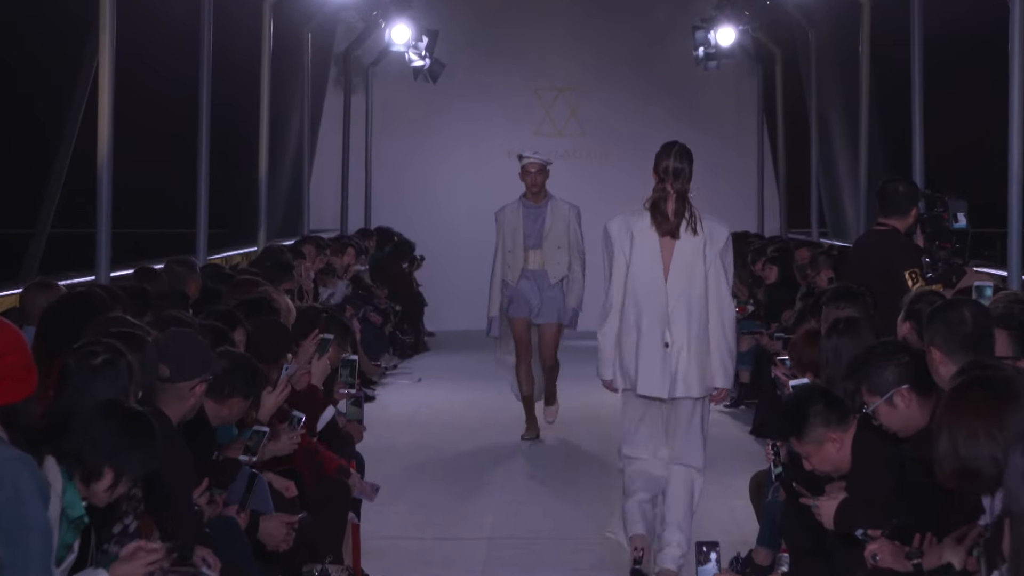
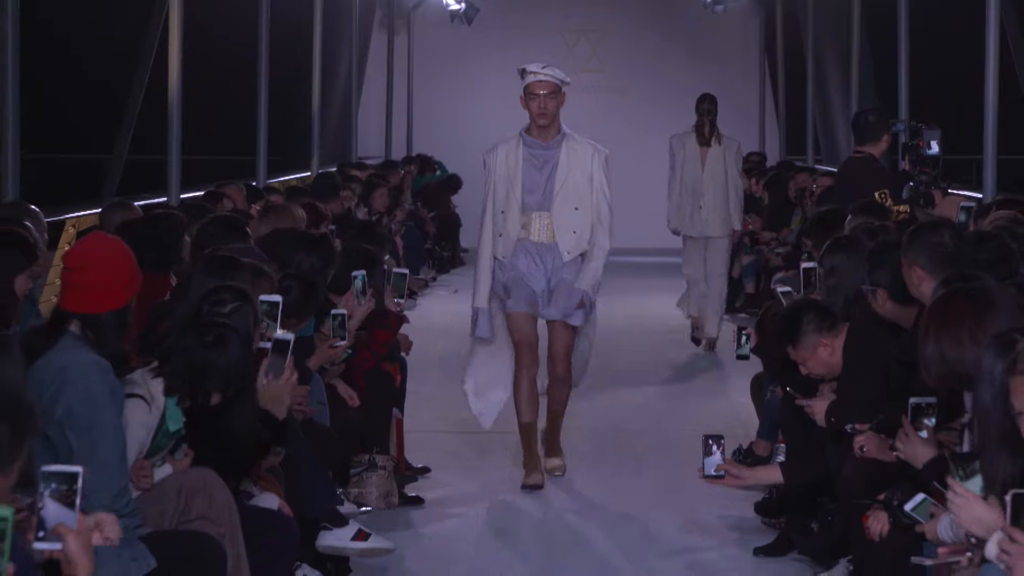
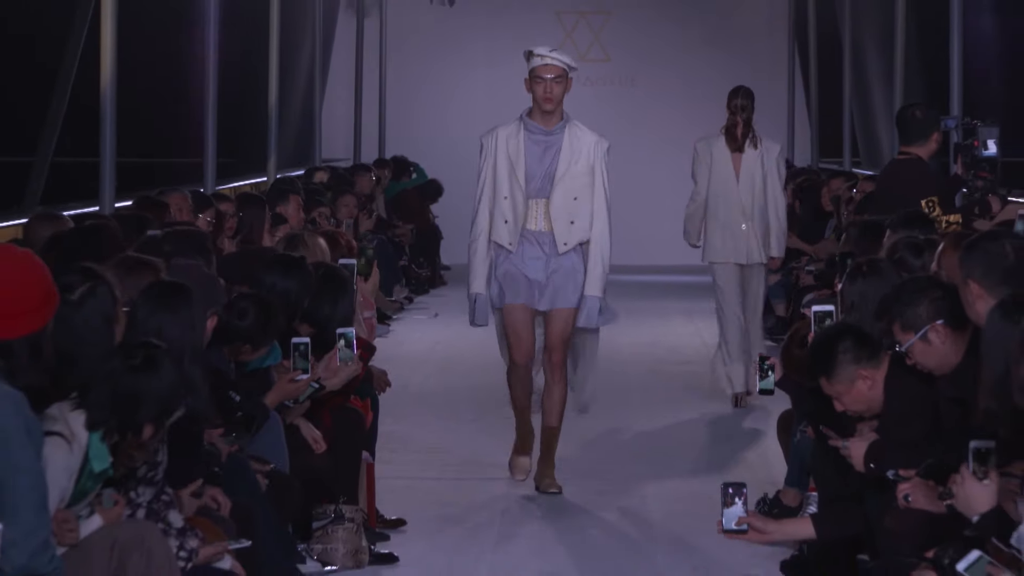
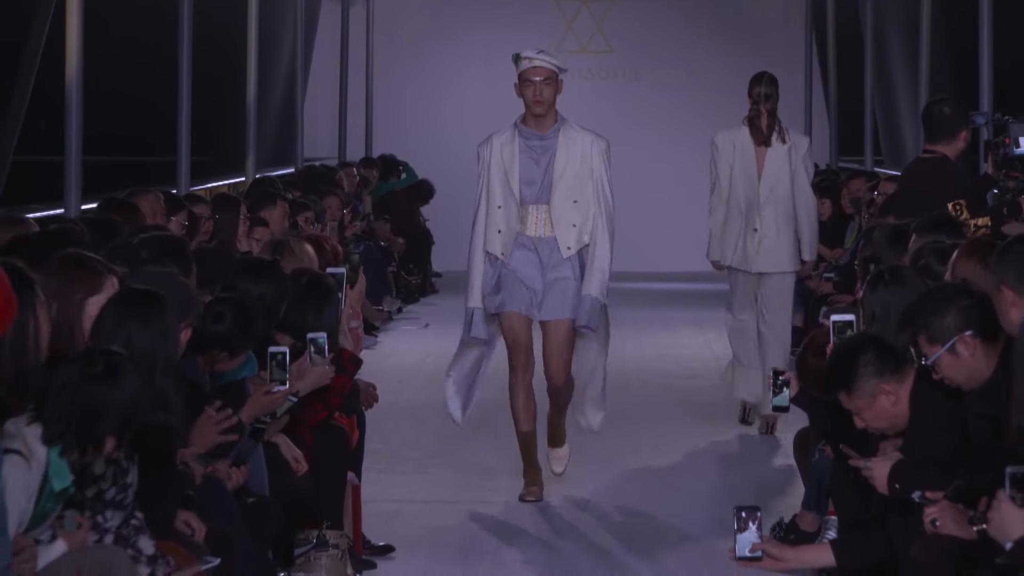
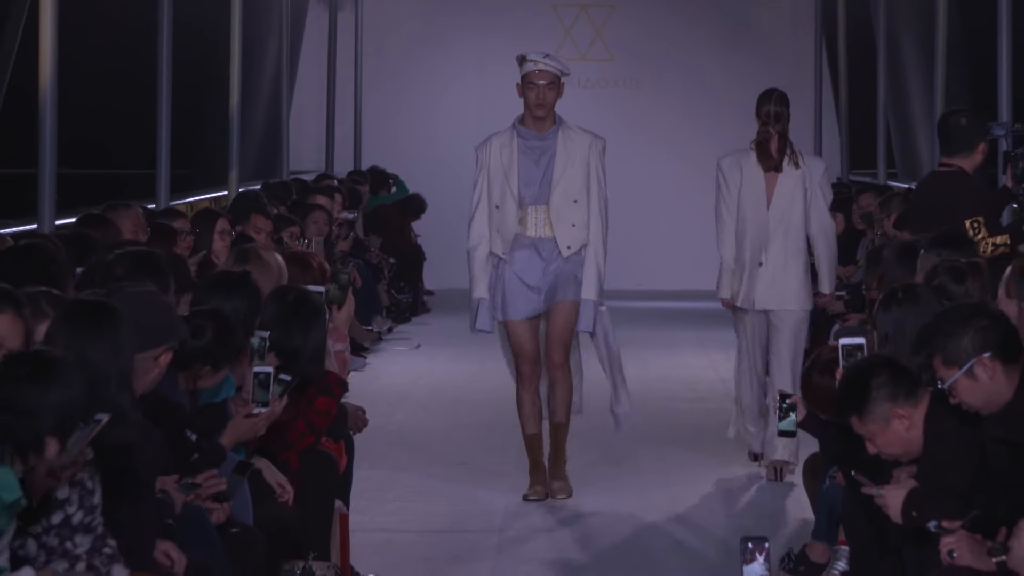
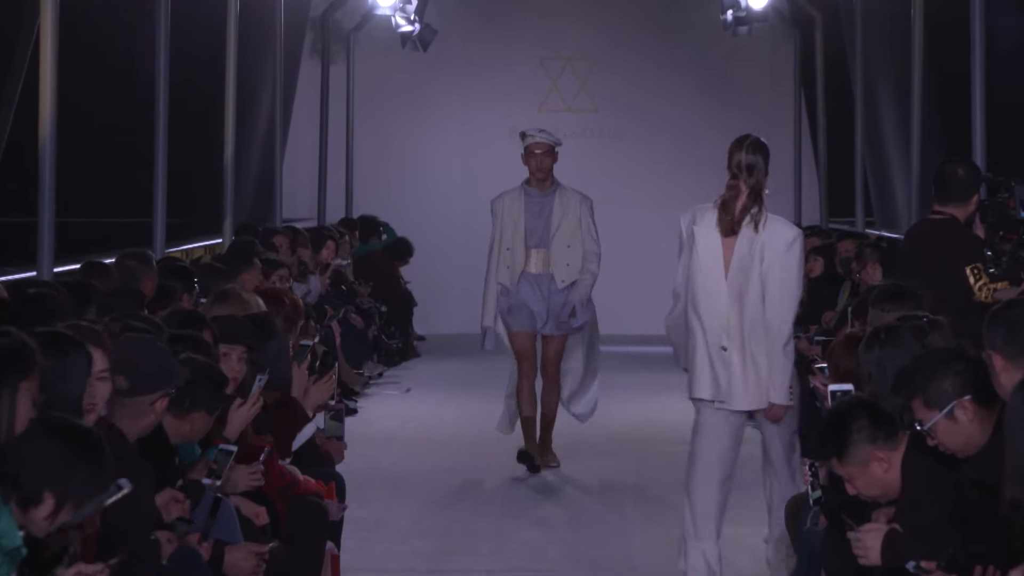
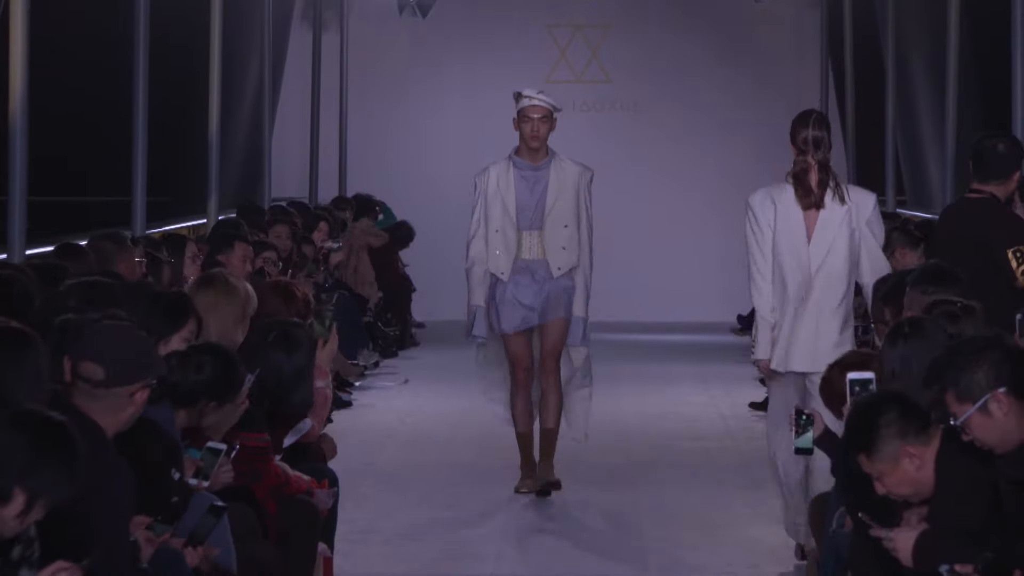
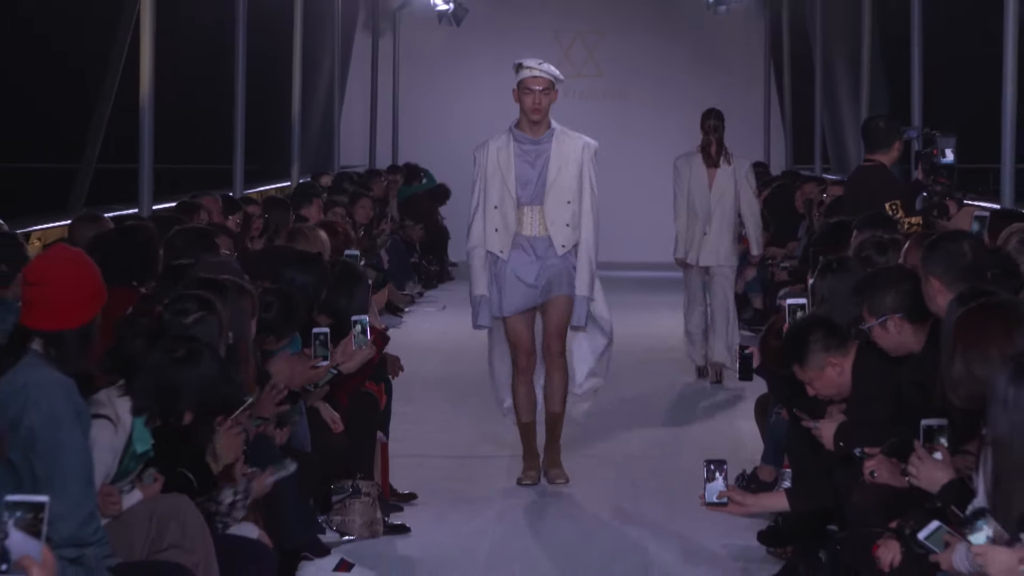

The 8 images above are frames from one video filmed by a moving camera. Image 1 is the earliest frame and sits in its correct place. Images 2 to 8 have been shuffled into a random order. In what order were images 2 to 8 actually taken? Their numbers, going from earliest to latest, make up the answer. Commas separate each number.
6, 7, 5, 4, 3, 8, 2
